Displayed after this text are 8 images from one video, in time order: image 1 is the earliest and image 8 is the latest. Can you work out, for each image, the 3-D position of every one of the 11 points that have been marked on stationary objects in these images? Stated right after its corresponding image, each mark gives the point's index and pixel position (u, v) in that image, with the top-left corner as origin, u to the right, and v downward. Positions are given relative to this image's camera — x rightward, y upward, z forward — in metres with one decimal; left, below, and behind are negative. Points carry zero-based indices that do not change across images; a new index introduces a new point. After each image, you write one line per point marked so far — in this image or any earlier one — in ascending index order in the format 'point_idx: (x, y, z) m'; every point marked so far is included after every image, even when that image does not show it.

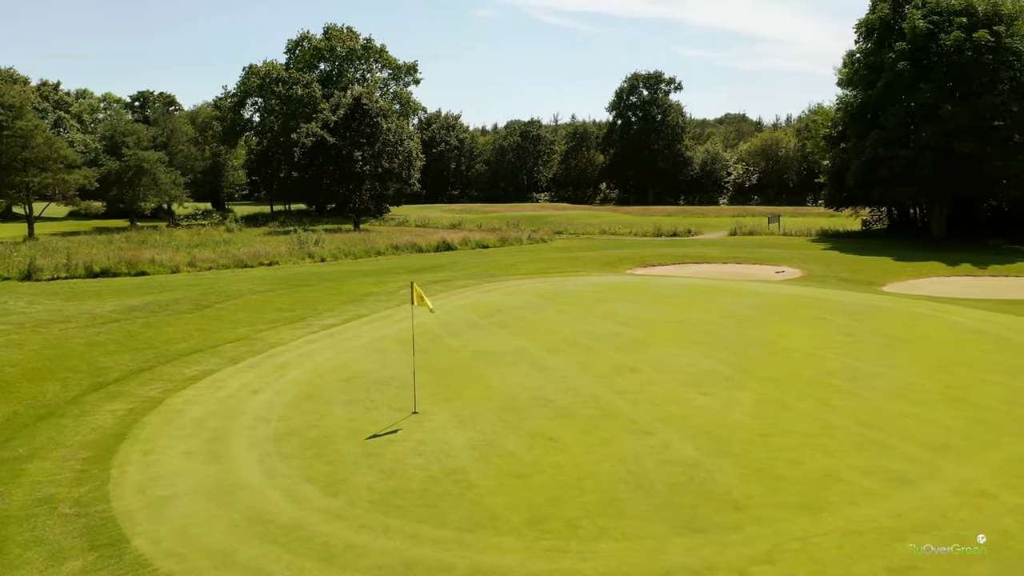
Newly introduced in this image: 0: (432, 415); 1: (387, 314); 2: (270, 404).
0: (-0.8, -1.3, +8.4) m
1: (-2.2, -0.5, +14.9) m
2: (-2.6, -1.3, +8.9) m
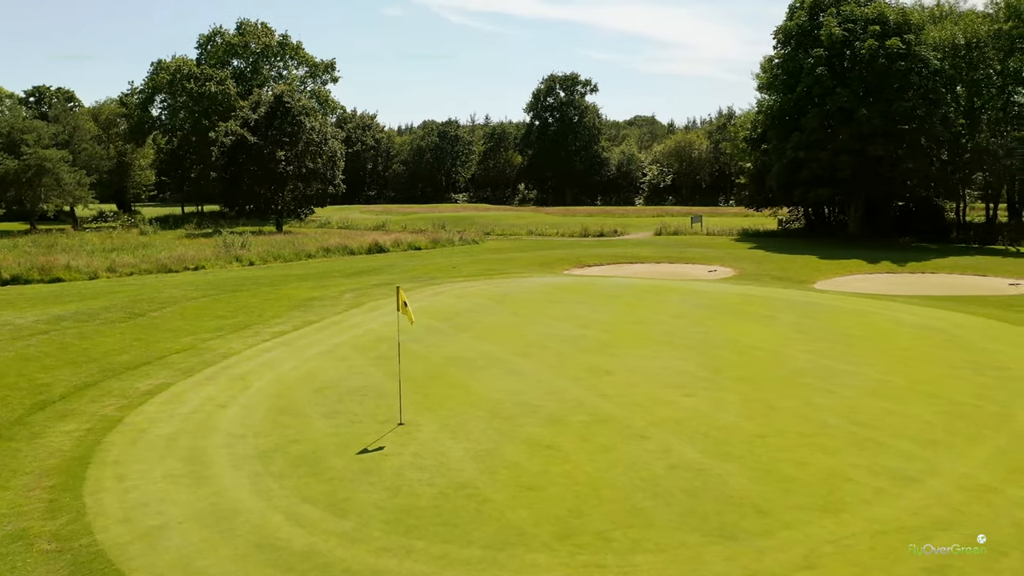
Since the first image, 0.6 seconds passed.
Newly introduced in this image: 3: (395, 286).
0: (-0.9, -1.4, +8.0) m
1: (-3.0, -0.6, +14.4) m
2: (-2.7, -1.3, +8.4) m
3: (-2.7, +0.1, +19.1) m
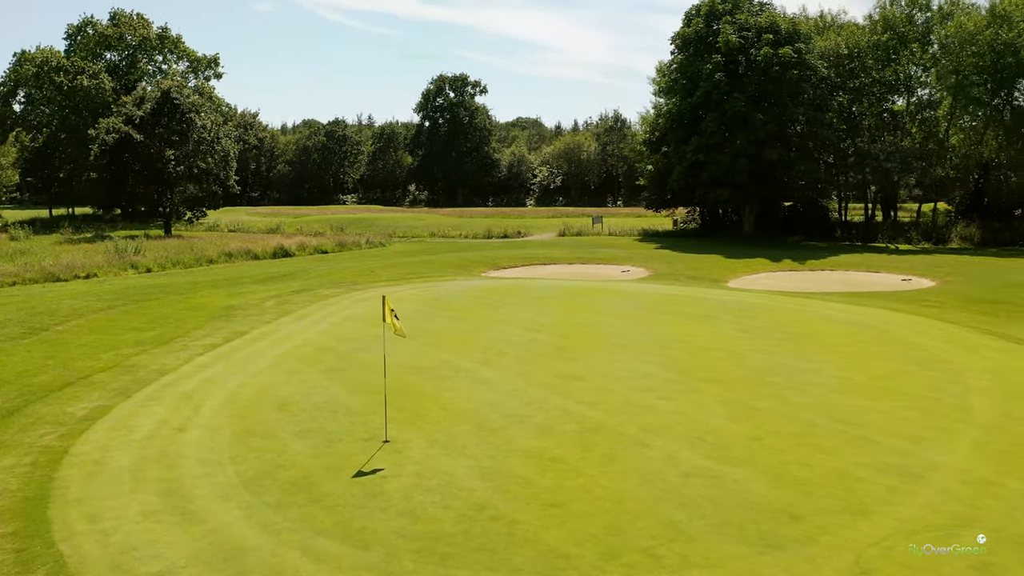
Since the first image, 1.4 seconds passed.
0: (-1.0, -1.4, +7.6) m
1: (-4.0, -0.7, +13.6) m
2: (-2.8, -1.5, +7.6) m
3: (-4.4, -0.1, +18.3) m
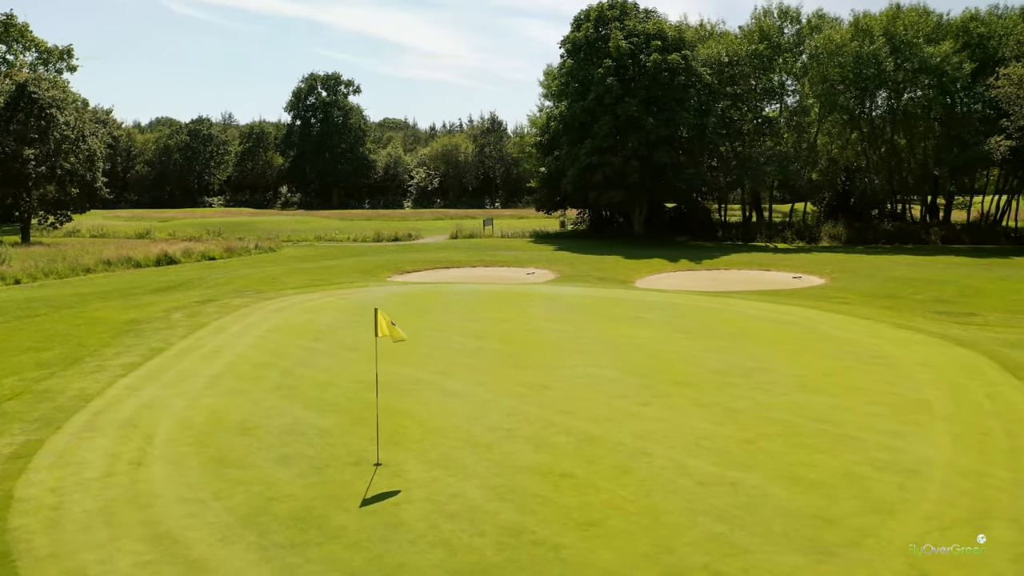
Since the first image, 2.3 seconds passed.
0: (-0.9, -1.5, +7.1) m
1: (-4.9, -0.9, +12.5) m
2: (-2.8, -1.6, +6.9) m
3: (-6.0, -0.3, +17.1) m
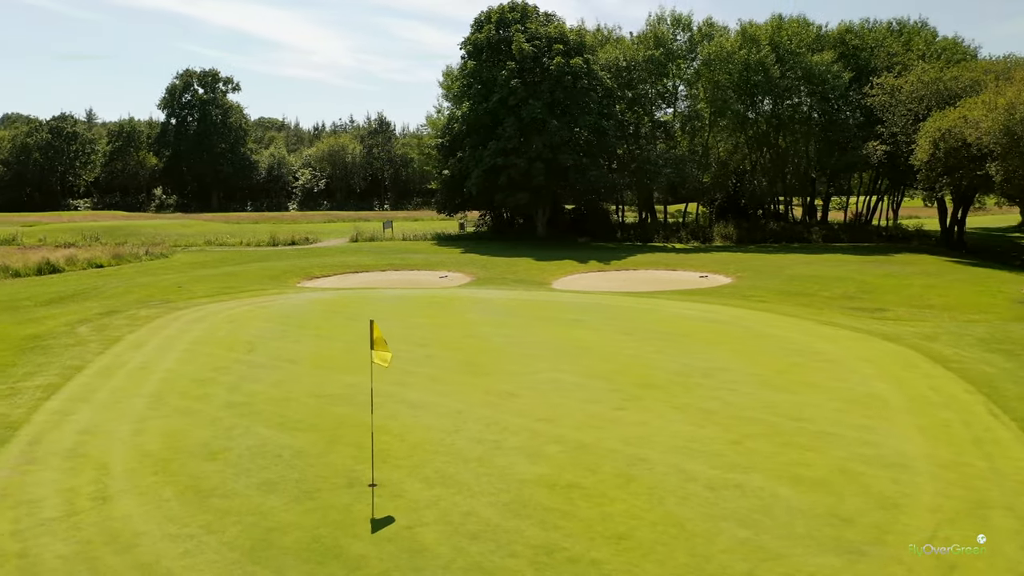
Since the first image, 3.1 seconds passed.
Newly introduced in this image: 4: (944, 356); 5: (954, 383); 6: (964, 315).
0: (-0.9, -1.6, +6.7) m
1: (-5.6, -1.0, +11.5) m
2: (-2.7, -1.7, +6.2) m
3: (-7.4, -0.5, +15.9) m
4: (+6.2, -1.0, +11.8) m
5: (+5.5, -1.2, +10.2) m
6: (+8.7, -0.5, +15.7) m
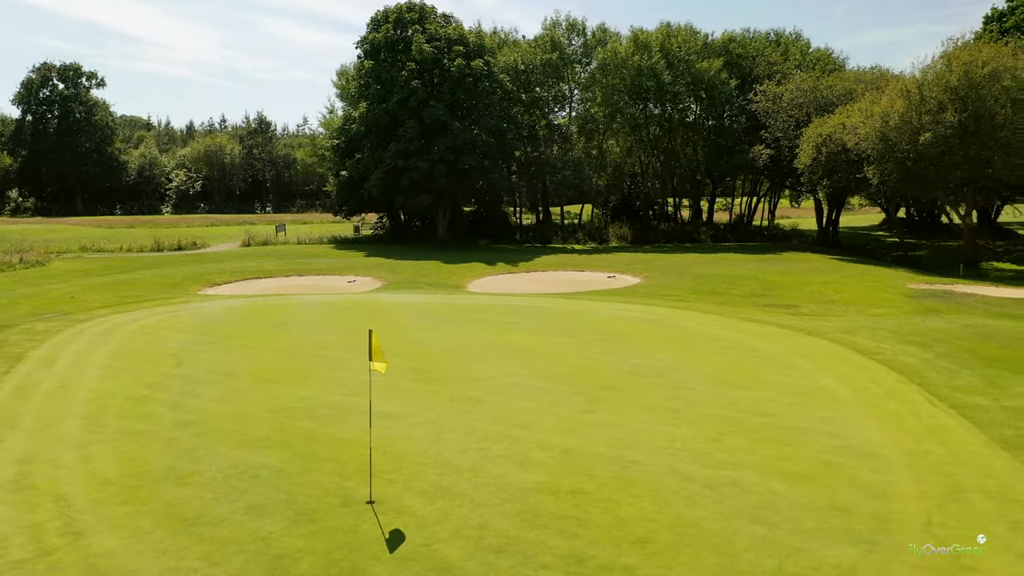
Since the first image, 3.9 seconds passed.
0: (-0.9, -1.7, +6.5) m
1: (-6.2, -1.2, +10.5) m
2: (-2.6, -1.8, +5.7) m
3: (-8.7, -0.7, +14.6) m
4: (+5.4, -1.0, +12.5) m
5: (+5.0, -1.1, +10.9) m
6: (+7.3, -0.4, +16.8) m
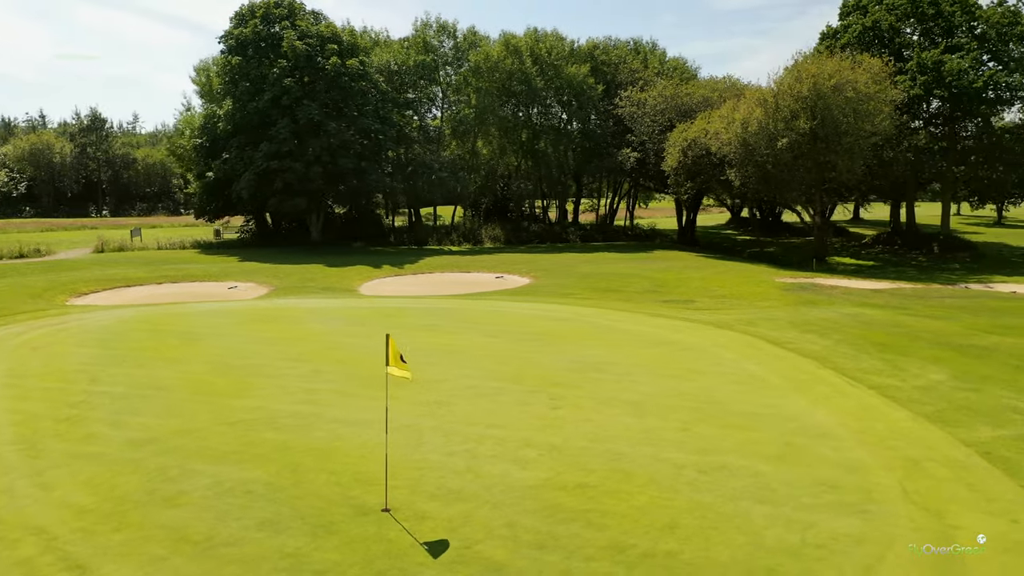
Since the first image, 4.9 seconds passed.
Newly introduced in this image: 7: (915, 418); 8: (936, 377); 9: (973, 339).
0: (-0.7, -1.7, +6.4) m
1: (-6.8, -1.4, +9.4) m
2: (-2.3, -1.8, +5.3) m
3: (-9.9, -0.9, +12.9) m
4: (+4.3, -0.9, +13.5) m
5: (+4.2, -1.1, +11.8) m
6: (+5.4, -0.3, +18.0) m
7: (+4.5, -1.4, +9.1) m
8: (+5.7, -1.2, +11.0) m
9: (+7.7, -0.9, +13.7) m
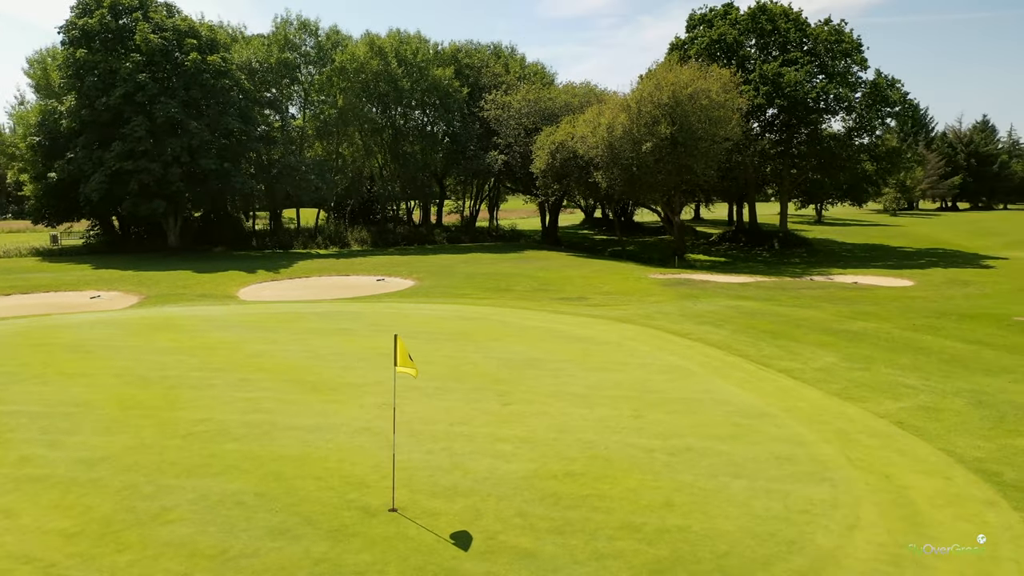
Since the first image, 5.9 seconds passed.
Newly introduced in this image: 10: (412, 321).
0: (-0.7, -1.7, +6.5) m
1: (-7.2, -1.5, +8.3) m
2: (-2.0, -1.9, +5.2) m
3: (-11.0, -1.2, +11.1) m
4: (+2.9, -0.8, +14.4) m
5: (+3.1, -1.0, +12.7) m
6: (+3.0, -0.2, +19.0) m
7: (+3.9, -1.3, +10.1) m
8: (+4.7, -1.1, +12.2) m
9: (+6.2, -0.7, +15.3) m
10: (-1.9, -0.6, +15.3) m
